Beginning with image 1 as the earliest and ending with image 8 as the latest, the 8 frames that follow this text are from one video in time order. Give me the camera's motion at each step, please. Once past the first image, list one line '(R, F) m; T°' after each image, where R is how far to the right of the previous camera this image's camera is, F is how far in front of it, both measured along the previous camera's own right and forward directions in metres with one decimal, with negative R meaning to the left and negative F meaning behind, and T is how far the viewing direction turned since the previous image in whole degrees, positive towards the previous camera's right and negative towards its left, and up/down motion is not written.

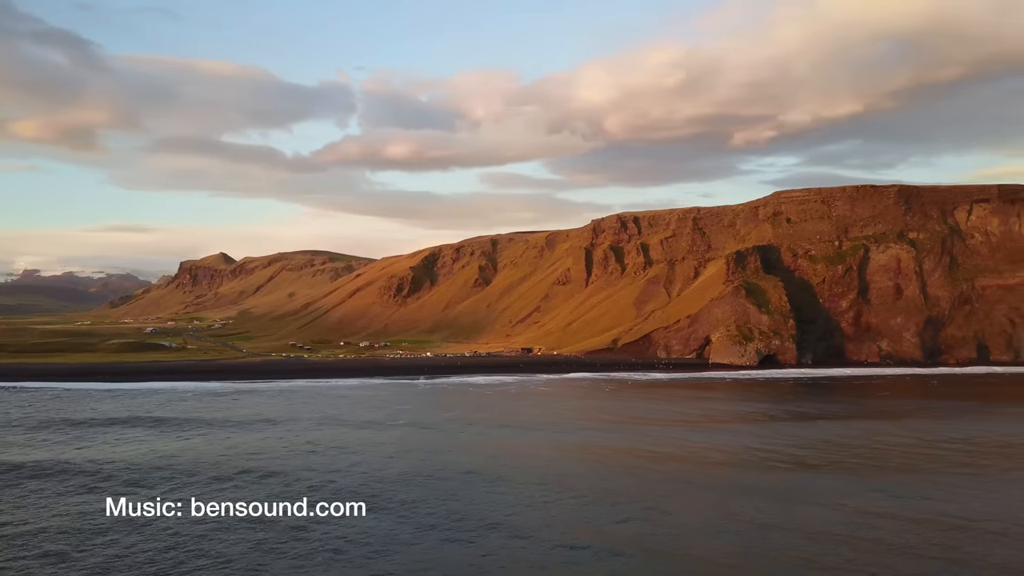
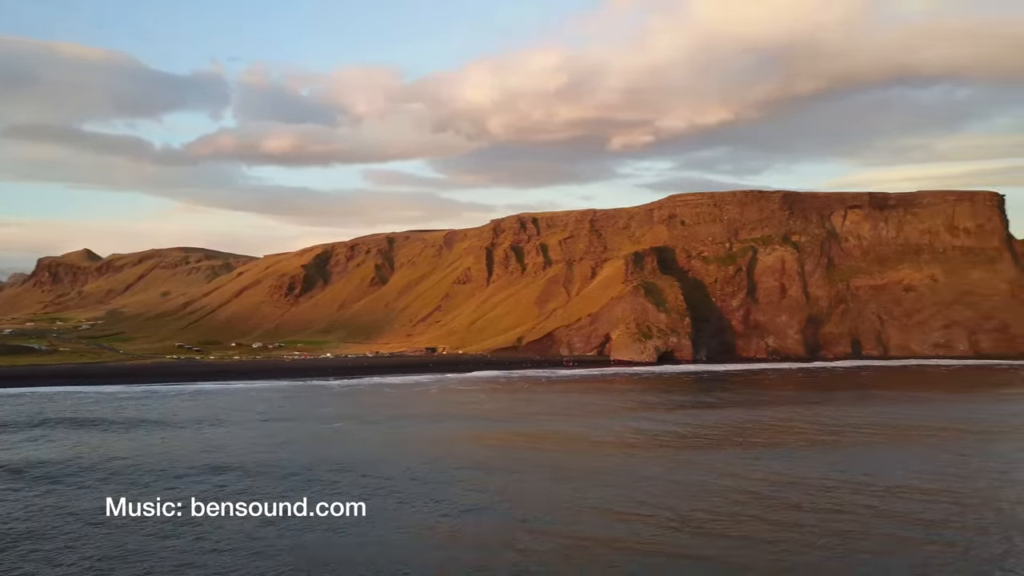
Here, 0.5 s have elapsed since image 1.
(-2.2, -0.1) m; +8°
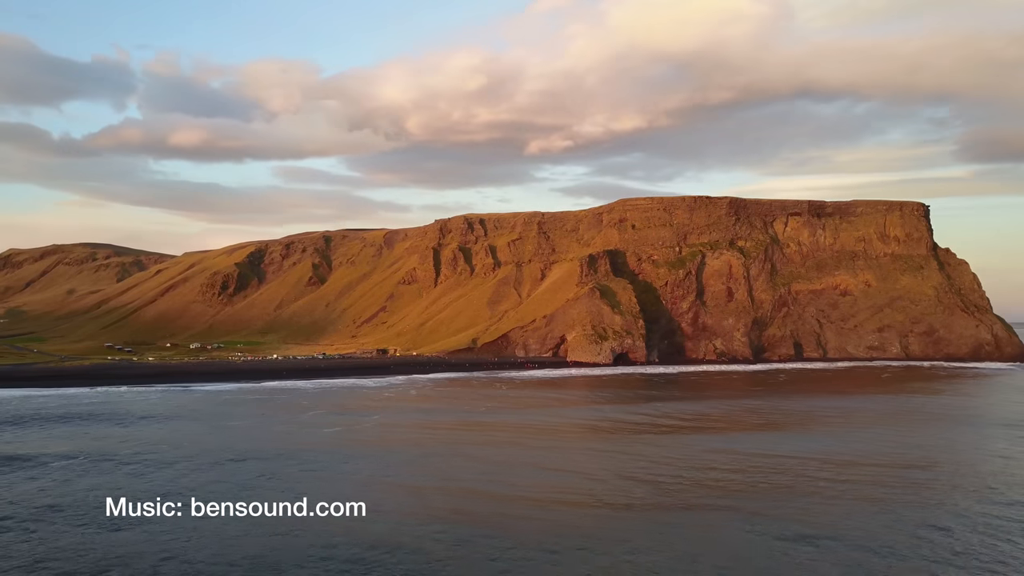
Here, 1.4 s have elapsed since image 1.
(-3.8, +0.6) m; +6°
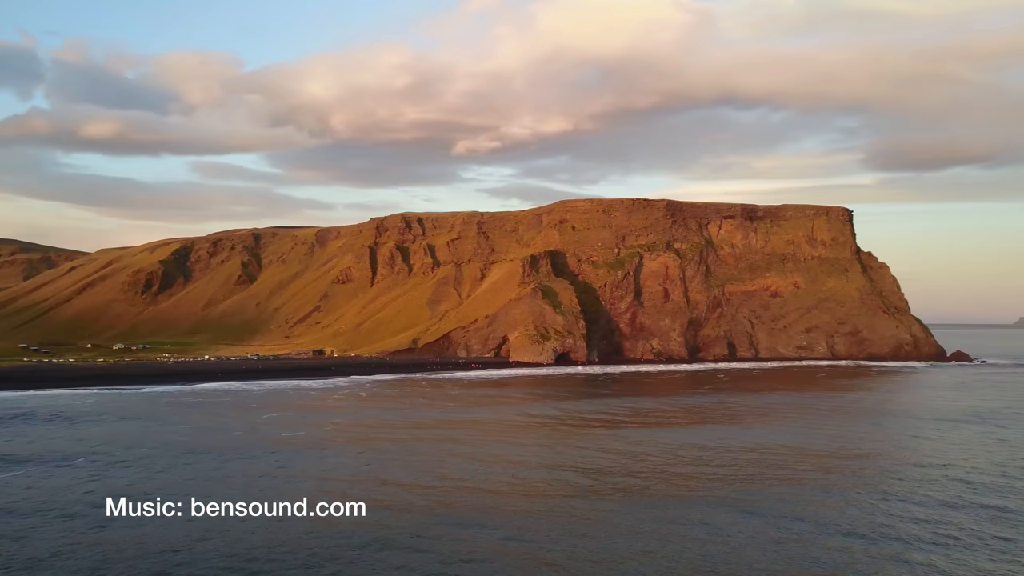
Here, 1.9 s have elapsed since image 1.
(-1.5, +0.4) m; +5°
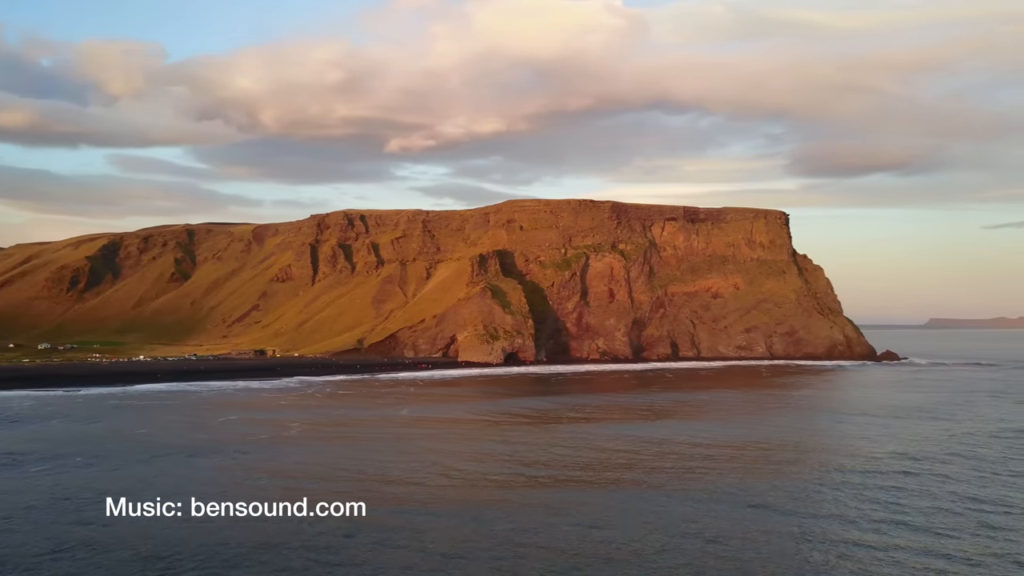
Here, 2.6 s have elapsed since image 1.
(-1.5, +0.4) m; +5°
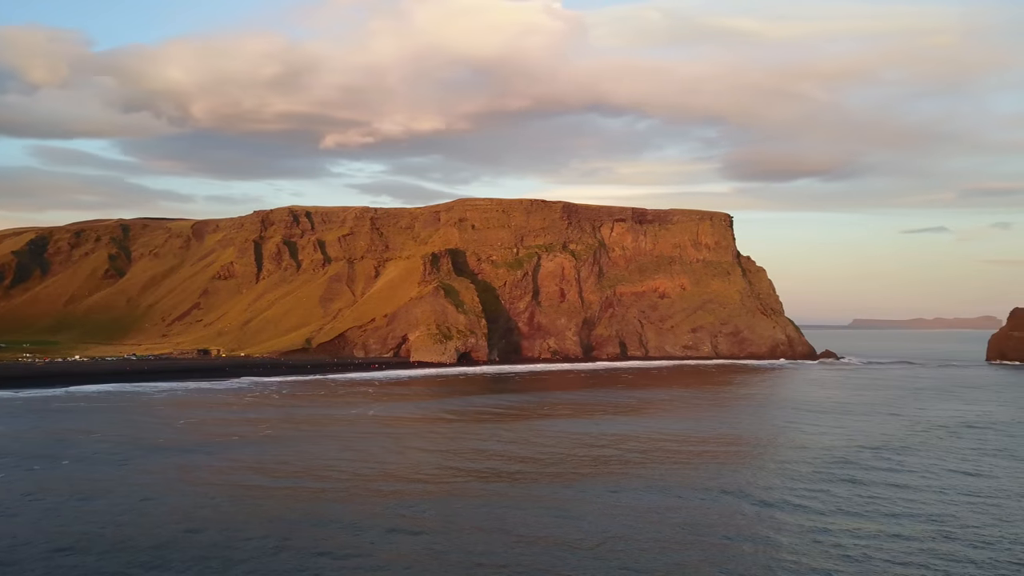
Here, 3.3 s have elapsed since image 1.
(-1.4, +0.4) m; +4°
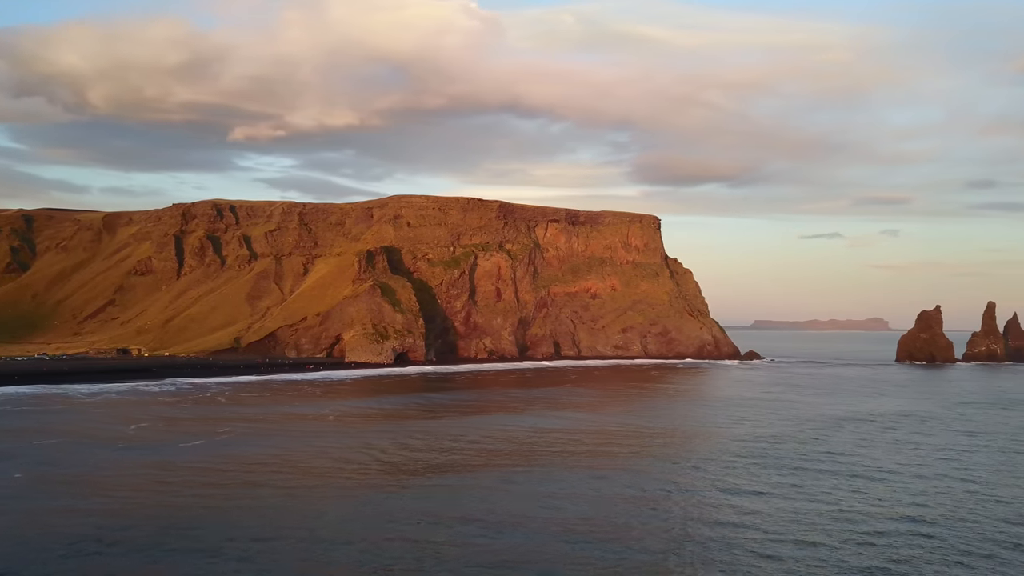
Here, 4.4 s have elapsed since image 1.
(-2.3, +0.7) m; +6°
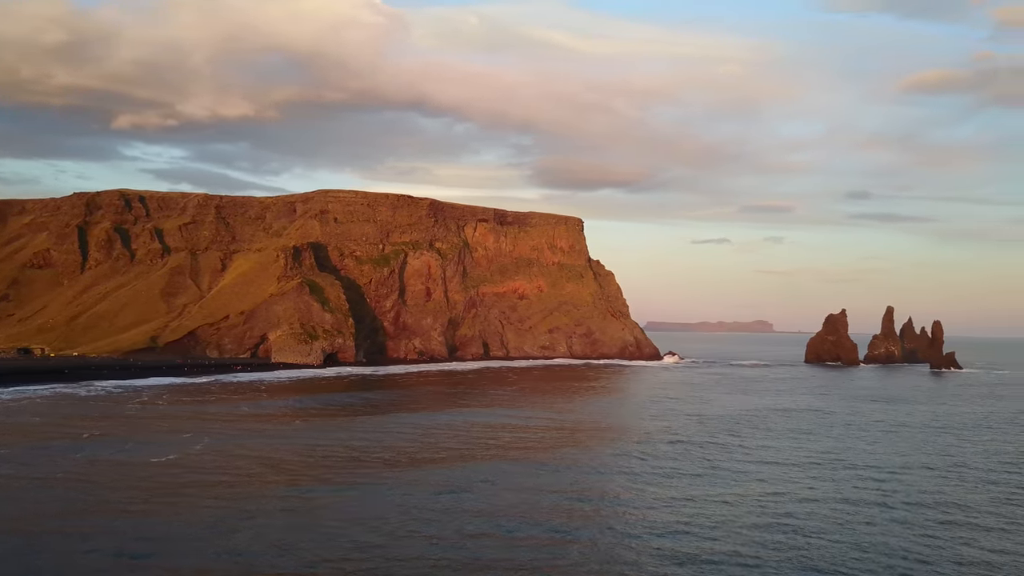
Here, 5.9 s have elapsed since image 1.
(-3.1, +1.0) m; +7°
